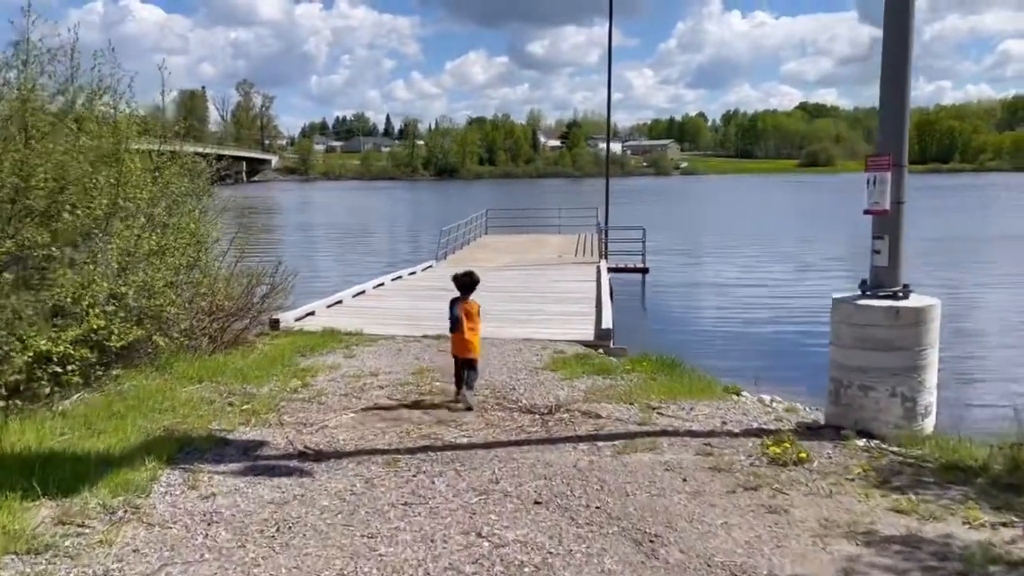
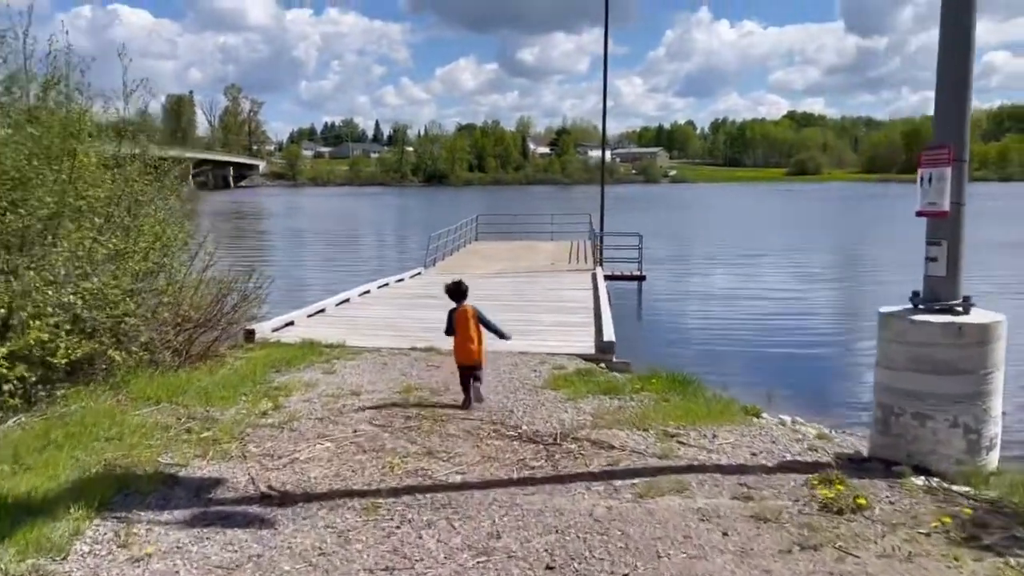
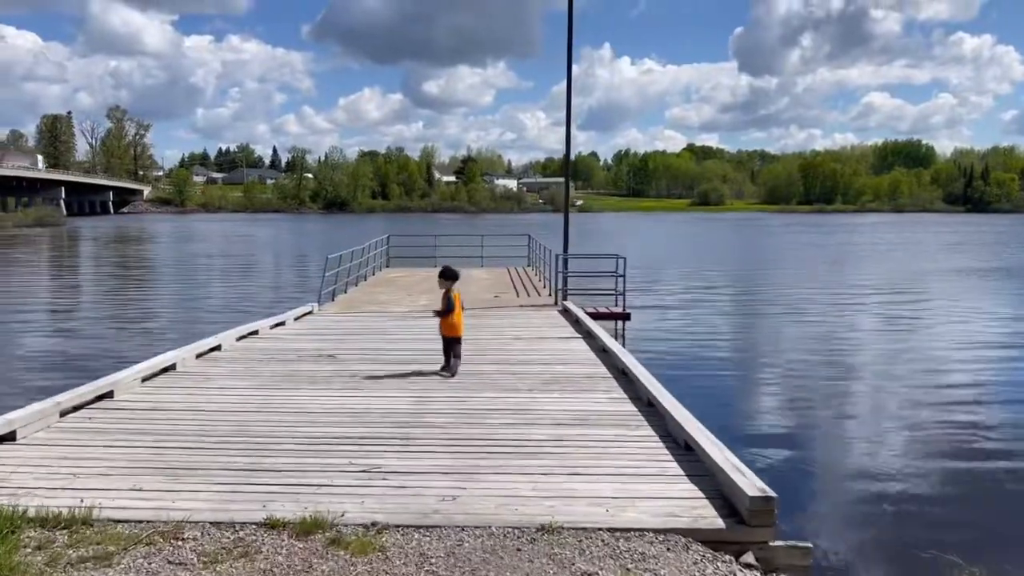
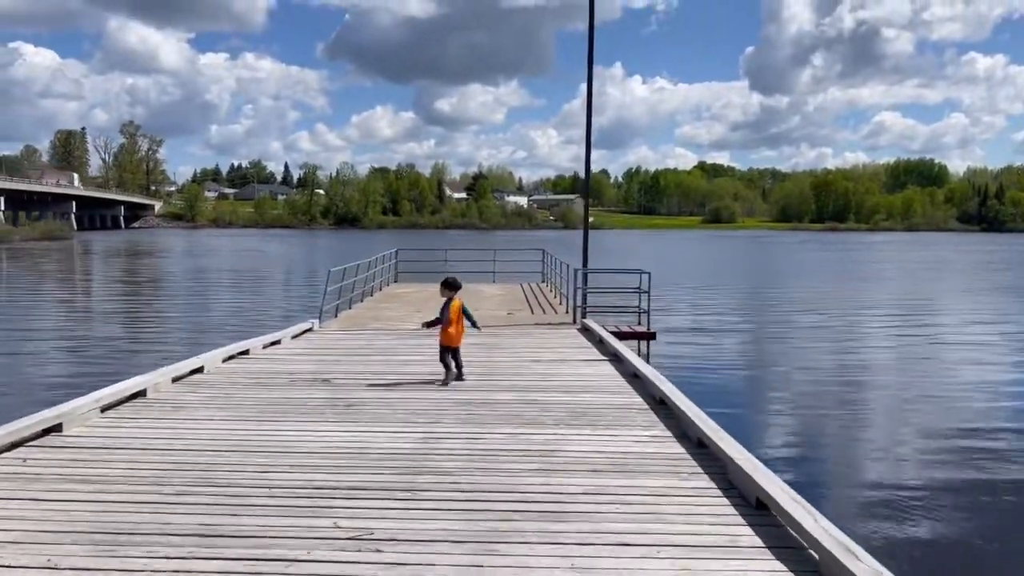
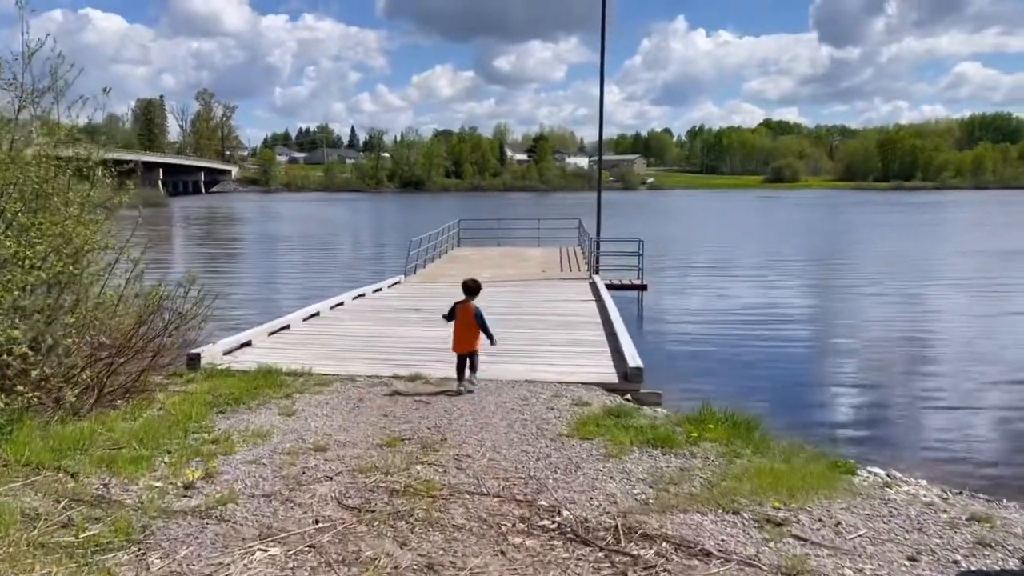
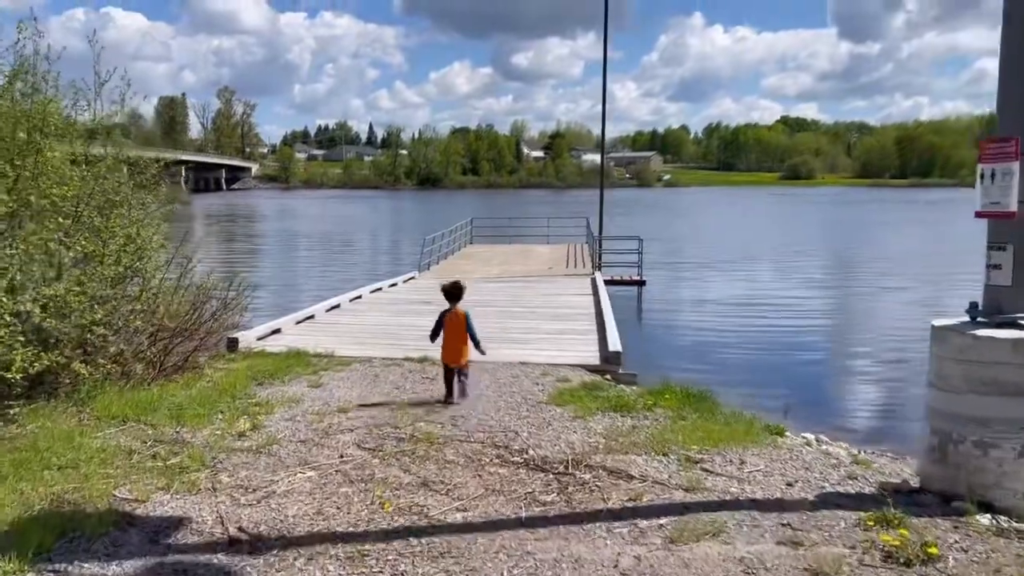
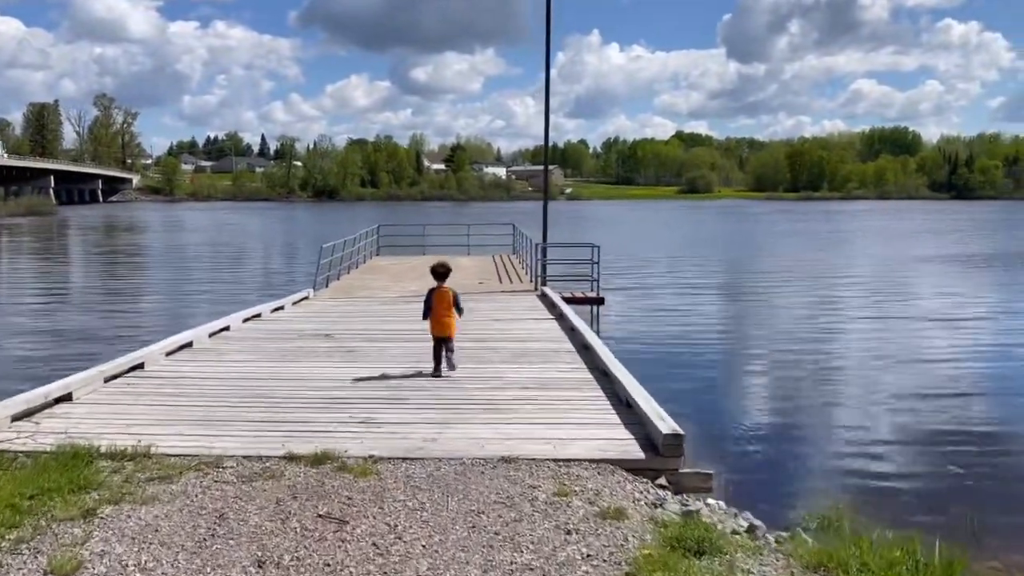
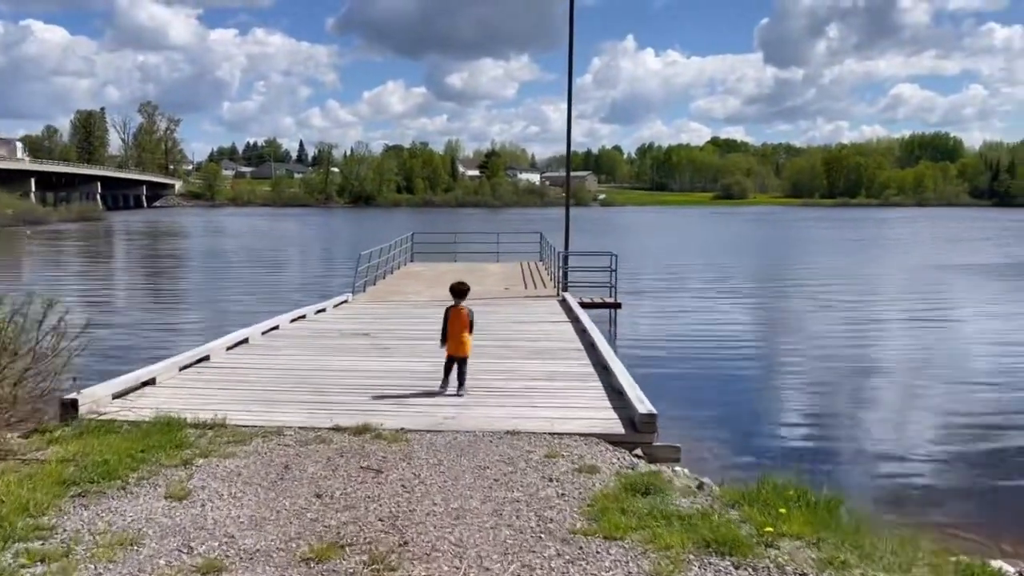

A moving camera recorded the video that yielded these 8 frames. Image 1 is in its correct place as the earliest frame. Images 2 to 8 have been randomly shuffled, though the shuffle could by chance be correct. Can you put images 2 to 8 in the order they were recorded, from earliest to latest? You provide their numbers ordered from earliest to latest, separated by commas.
2, 6, 5, 8, 7, 3, 4
